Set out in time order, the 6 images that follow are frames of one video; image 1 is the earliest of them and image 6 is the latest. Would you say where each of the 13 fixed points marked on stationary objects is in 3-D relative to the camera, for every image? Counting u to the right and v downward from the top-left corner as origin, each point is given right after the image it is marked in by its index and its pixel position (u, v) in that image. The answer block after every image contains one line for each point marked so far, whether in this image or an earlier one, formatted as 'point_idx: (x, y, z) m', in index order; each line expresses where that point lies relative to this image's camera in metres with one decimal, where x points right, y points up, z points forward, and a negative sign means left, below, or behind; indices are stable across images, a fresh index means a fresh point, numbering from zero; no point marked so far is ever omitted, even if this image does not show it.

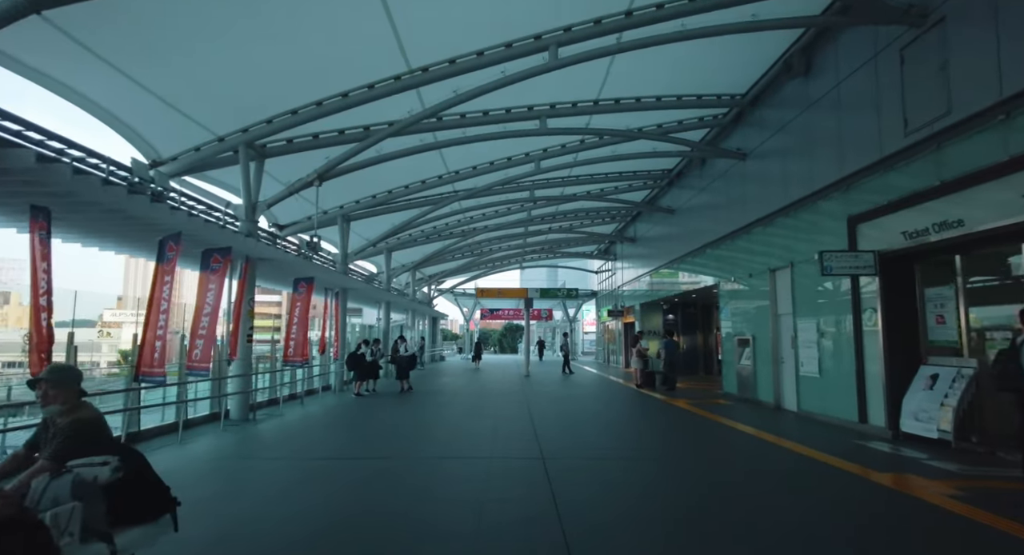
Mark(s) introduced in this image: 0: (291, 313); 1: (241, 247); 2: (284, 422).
0: (-5.9, -1.0, +13.3) m
1: (-5.6, +0.7, +10.7) m
2: (-5.1, -3.2, +11.3) m
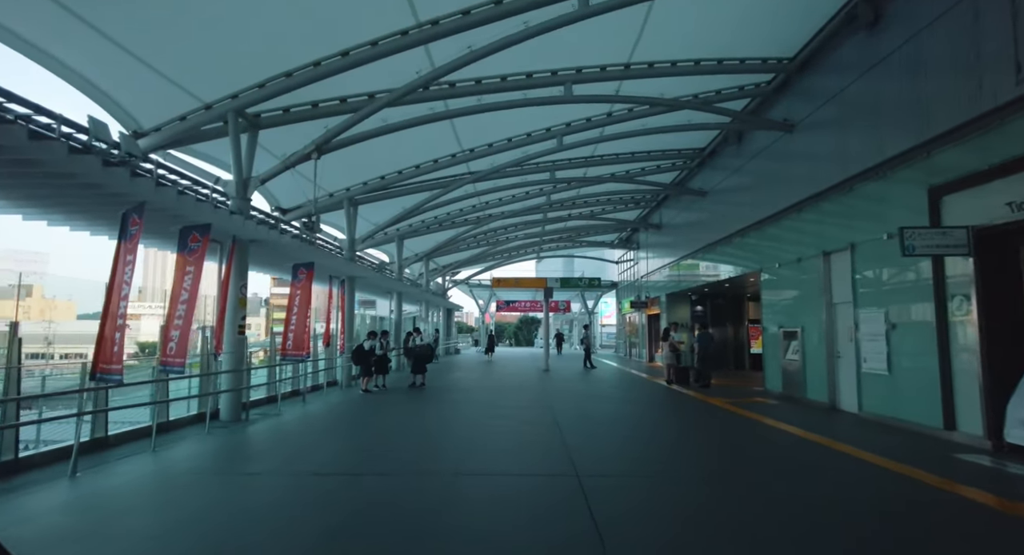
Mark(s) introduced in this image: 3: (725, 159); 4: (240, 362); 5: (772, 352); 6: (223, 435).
0: (-5.4, -0.7, +12.2) m
1: (-5.1, +0.9, +9.5) m
2: (-4.7, -2.9, +10.2) m
3: (+7.5, +4.2, +18.0) m
4: (-5.3, -1.7, +9.9) m
5: (+7.4, -2.1, +14.5) m
6: (-4.9, -2.7, +8.6) m
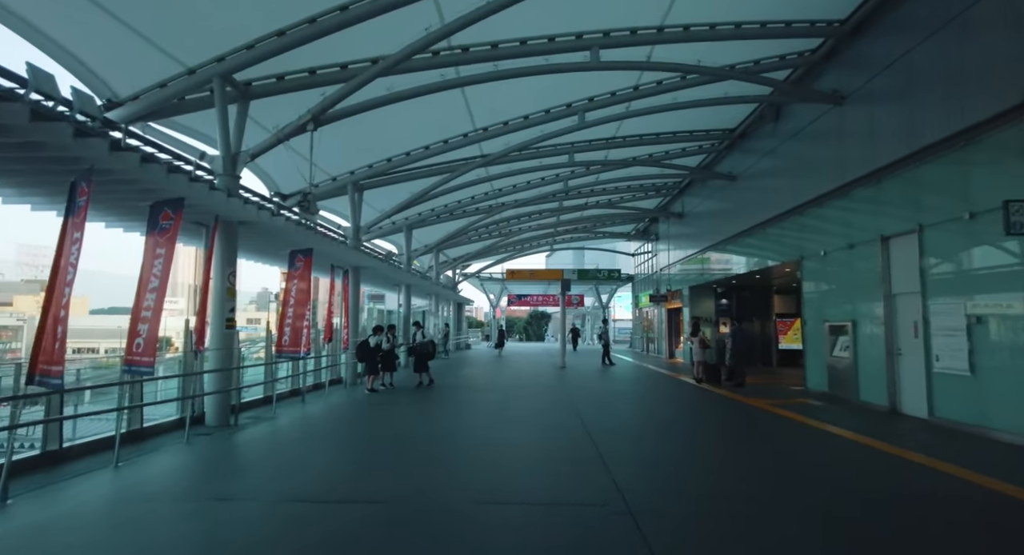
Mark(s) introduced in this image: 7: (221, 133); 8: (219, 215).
0: (-5.0, -0.4, +11.1) m
1: (-4.8, +1.2, +8.4) m
2: (-4.3, -2.7, +9.1) m
3: (+8.0, +4.5, +16.6) m
4: (-4.9, -1.5, +8.8) m
5: (+7.9, -1.8, +13.2) m
6: (-4.6, -2.5, +7.6) m
7: (-5.1, +2.5, +8.9) m
8: (-4.9, +1.1, +8.6) m
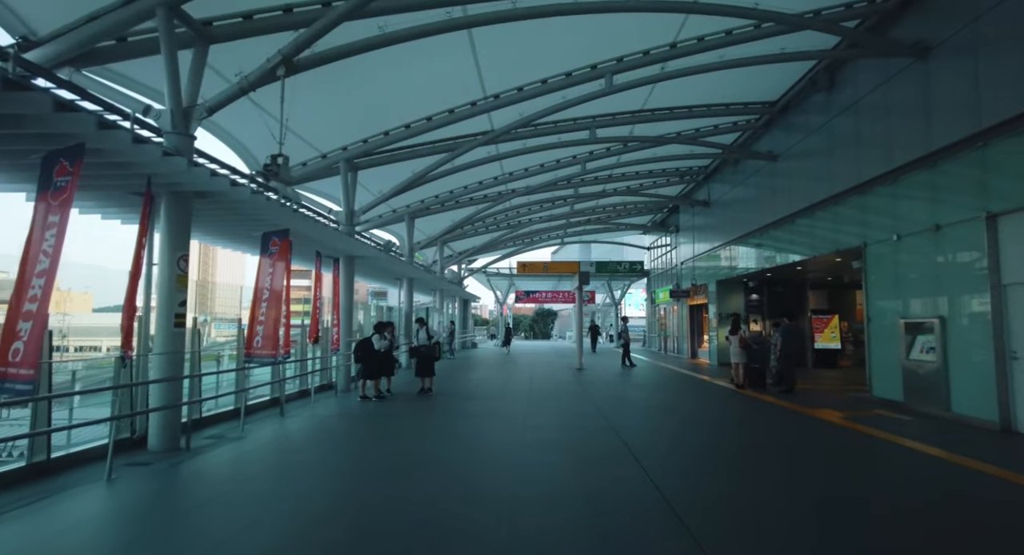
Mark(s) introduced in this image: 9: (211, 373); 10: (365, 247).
0: (-4.6, -0.2, +9.3) m
1: (-4.4, +1.4, +6.6) m
2: (-4.0, -2.5, +7.3) m
3: (+8.4, +4.8, +14.7) m
4: (-4.6, -1.3, +7.0) m
5: (+8.2, -1.6, +11.3) m
6: (-4.2, -2.3, +5.8) m
7: (-4.7, +2.7, +7.0) m
8: (-4.6, +1.3, +6.8) m
9: (-4.6, -1.4, +7.7) m
10: (-4.0, +0.8, +13.9) m
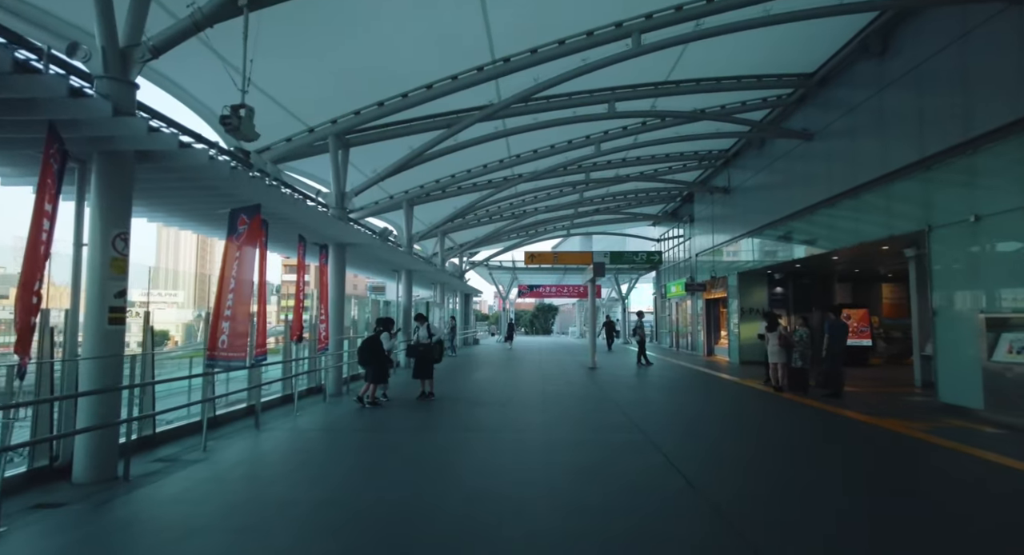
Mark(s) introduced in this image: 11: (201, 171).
0: (-4.4, 0.0, +7.8) m
1: (-4.2, +1.5, +5.1) m
2: (-3.7, -2.3, +5.8) m
3: (+8.7, +5.0, +13.2) m
4: (-4.3, -1.1, +5.5) m
5: (+8.5, -1.3, +9.8) m
6: (-4.0, -2.1, +4.3) m
7: (-4.5, +2.9, +5.6) m
8: (-4.3, +1.4, +5.3) m
9: (-4.3, -1.3, +6.2) m
10: (-3.8, +1.1, +12.4) m
11: (-3.9, +1.4, +6.4) m
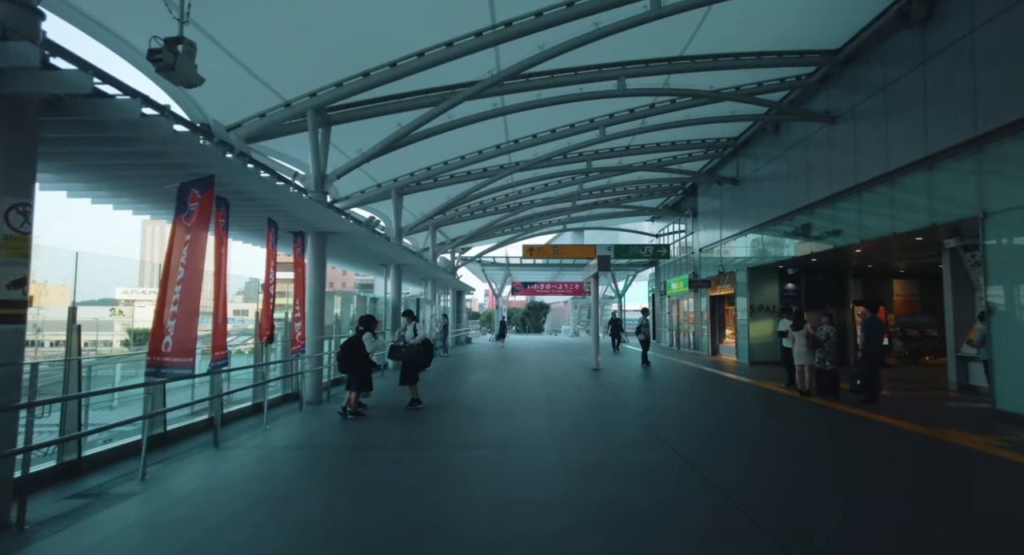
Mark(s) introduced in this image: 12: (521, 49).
0: (-4.3, +0.1, +6.5) m
1: (-4.0, +1.7, +3.8) m
2: (-3.6, -2.2, +4.6) m
3: (+8.7, +5.2, +12.1) m
4: (-4.2, -1.0, +4.2) m
5: (+8.6, -1.2, +8.8) m
6: (-3.8, -2.0, +3.0) m
7: (-4.3, +3.0, +4.2) m
8: (-4.2, +1.6, +4.0) m
9: (-4.2, -1.1, +4.9) m
10: (-3.7, +1.2, +11.1) m
11: (-3.8, +1.5, +5.2) m
12: (+0.2, +4.7, +10.8) m
